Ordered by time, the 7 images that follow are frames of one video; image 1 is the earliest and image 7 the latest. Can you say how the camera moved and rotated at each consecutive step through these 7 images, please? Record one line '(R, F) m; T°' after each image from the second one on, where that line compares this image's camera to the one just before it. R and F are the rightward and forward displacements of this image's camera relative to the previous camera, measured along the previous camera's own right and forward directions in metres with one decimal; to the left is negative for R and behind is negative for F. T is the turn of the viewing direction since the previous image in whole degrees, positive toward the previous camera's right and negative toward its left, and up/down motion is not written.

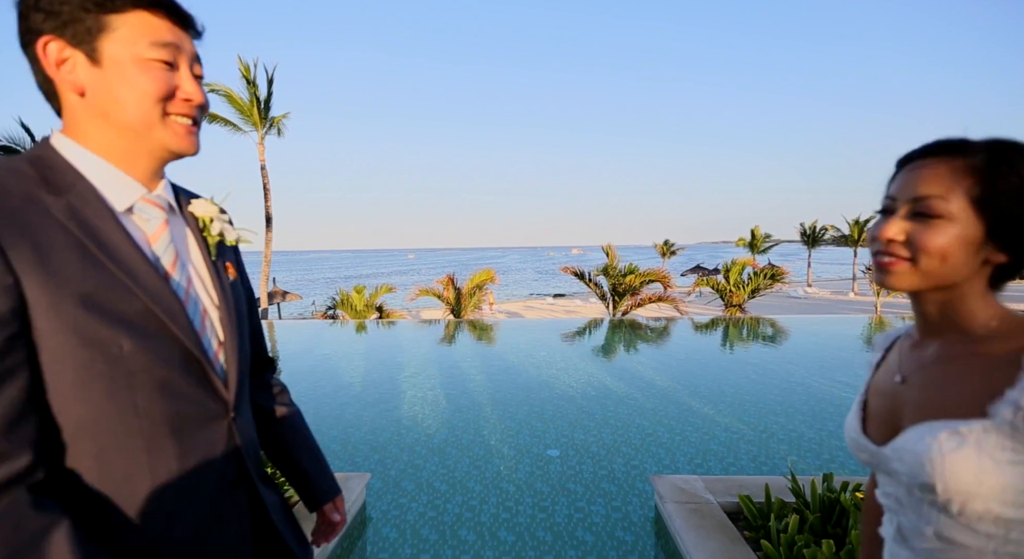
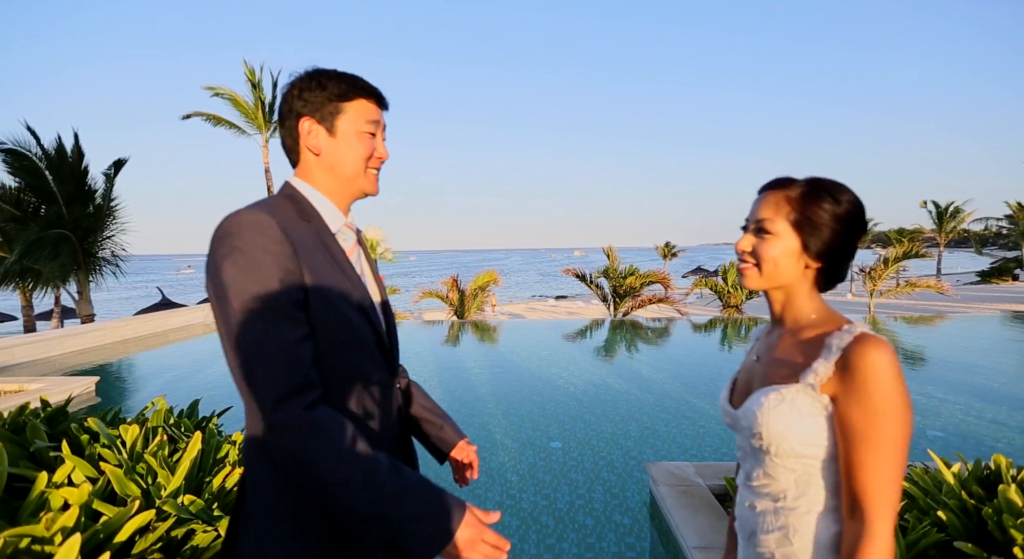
(0.0, -0.2) m; 0°
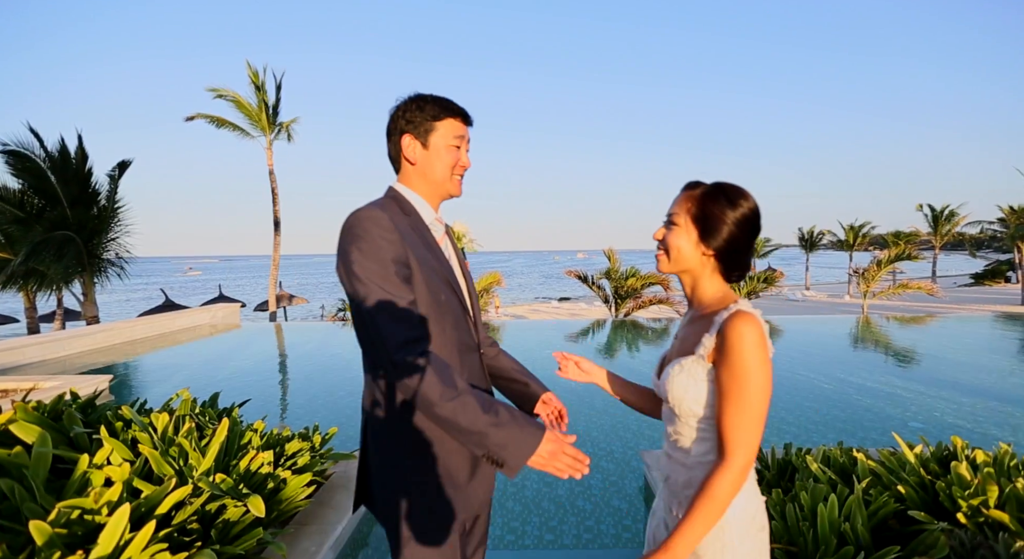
(0.0, -0.2) m; 0°
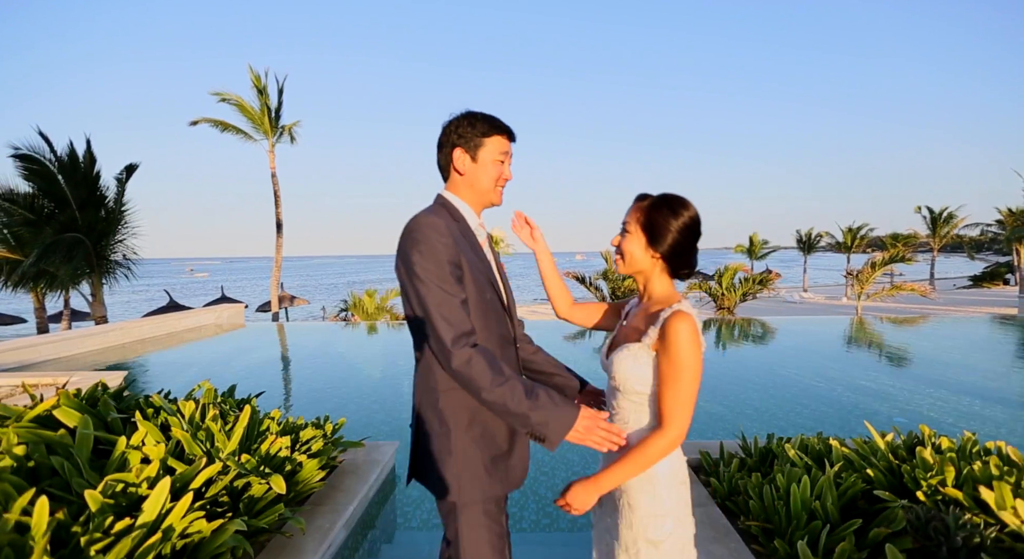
(0.0, -0.2) m; 0°
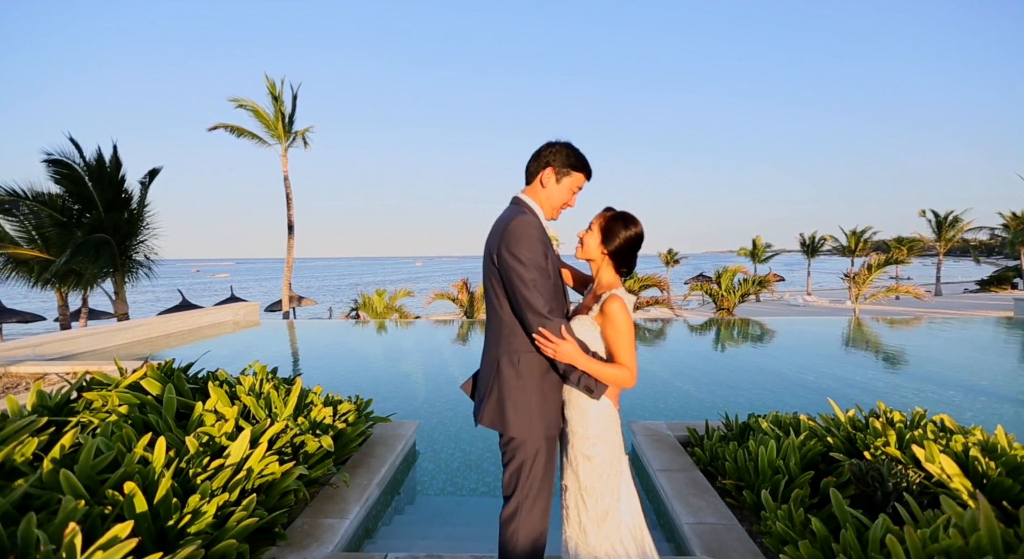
(0.0, -0.5) m; 0°
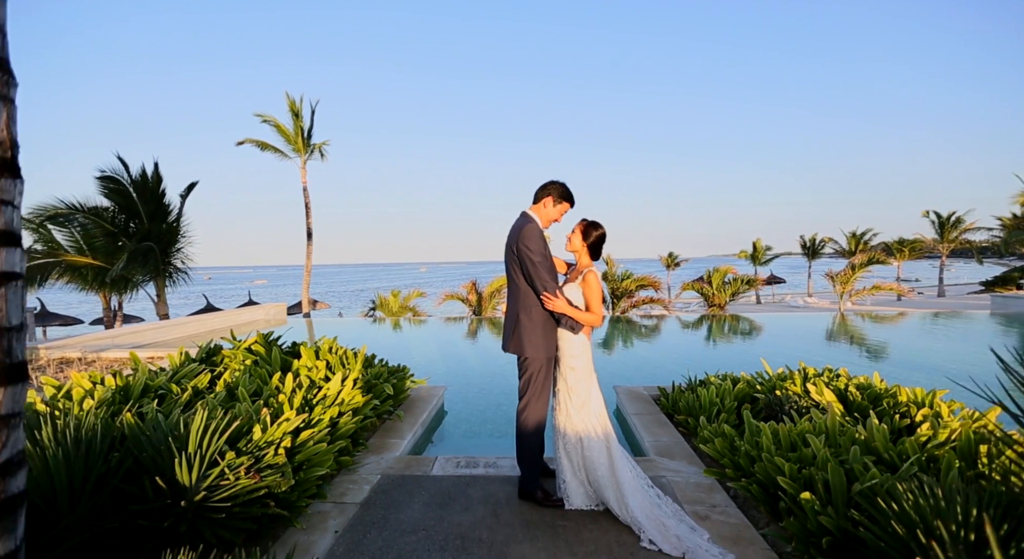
(0.0, -1.2) m; -1°
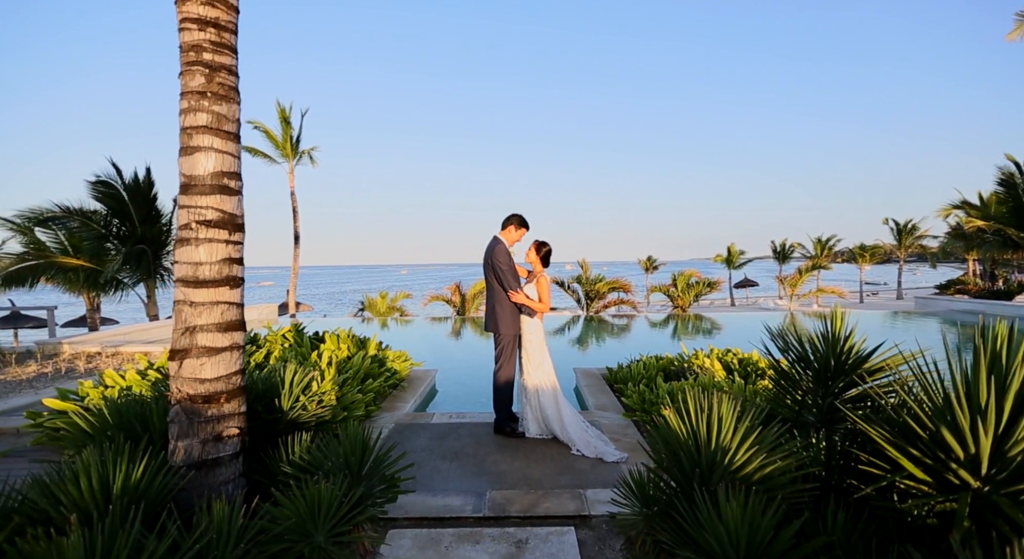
(0.0, -1.3) m; +2°
